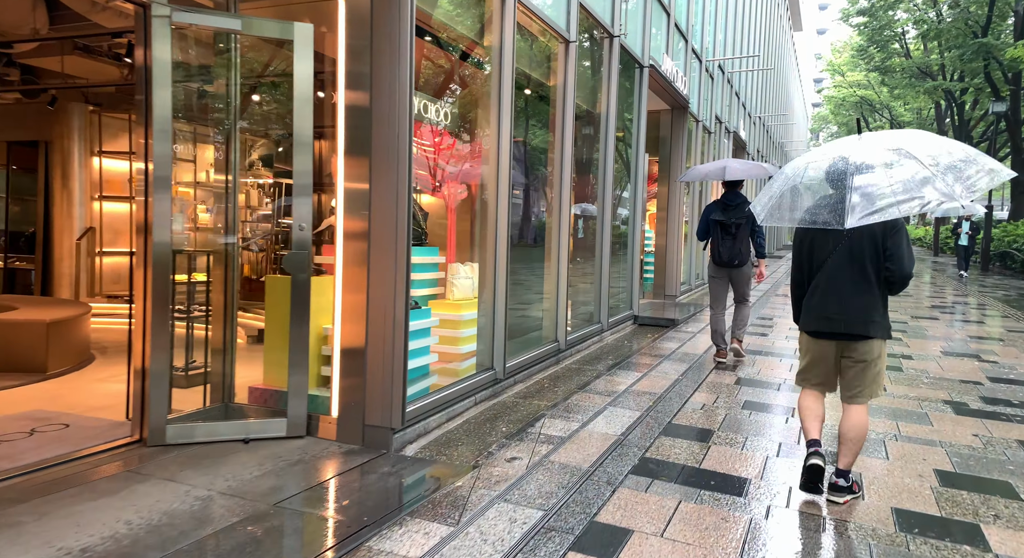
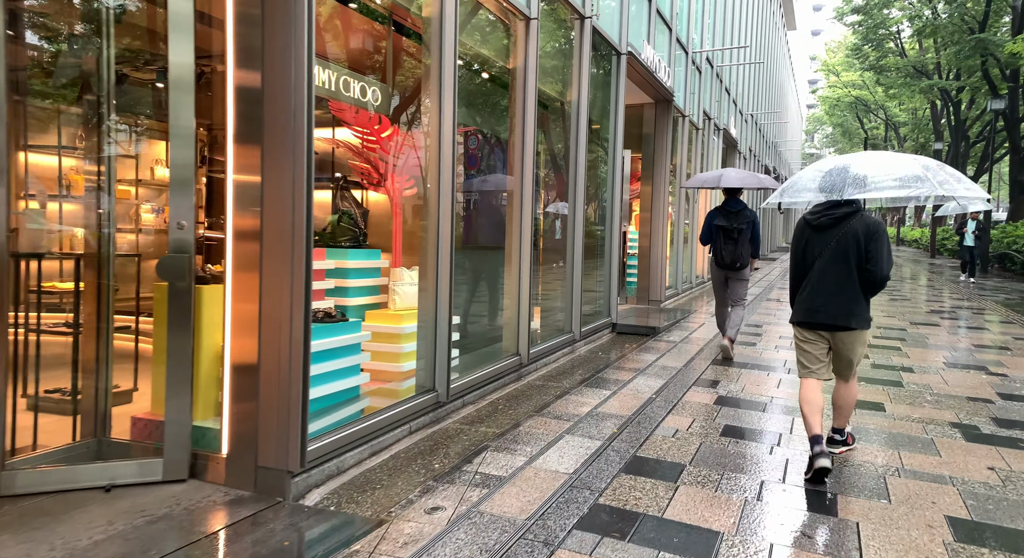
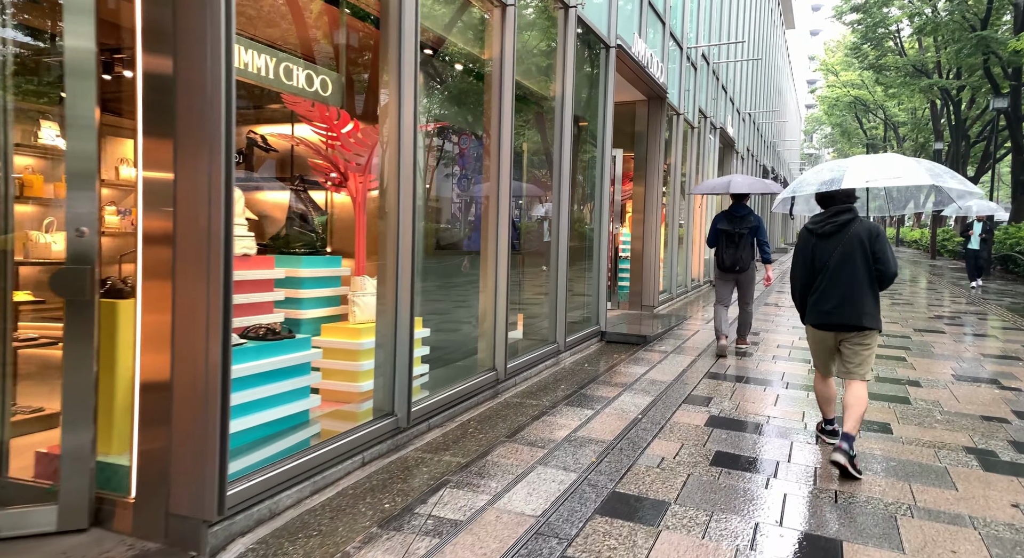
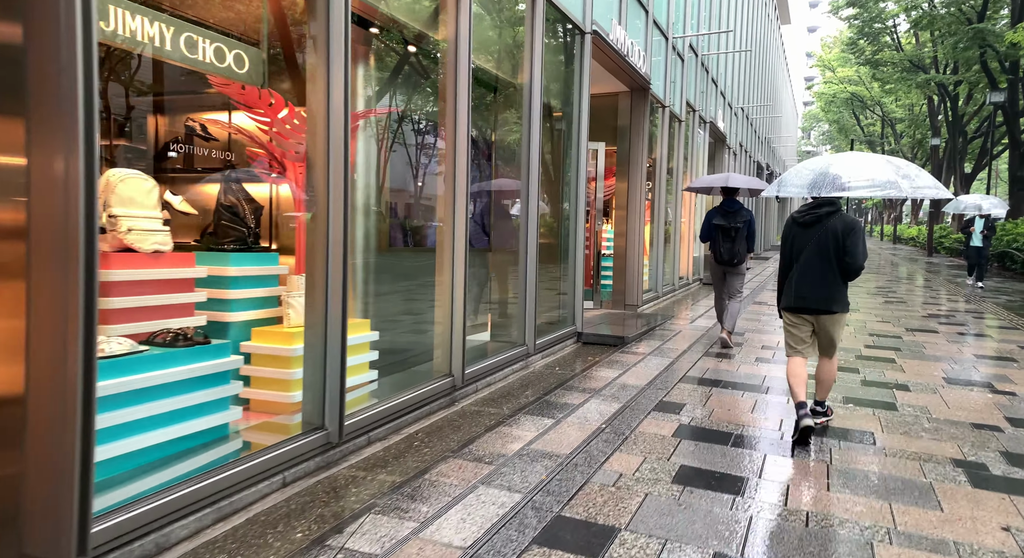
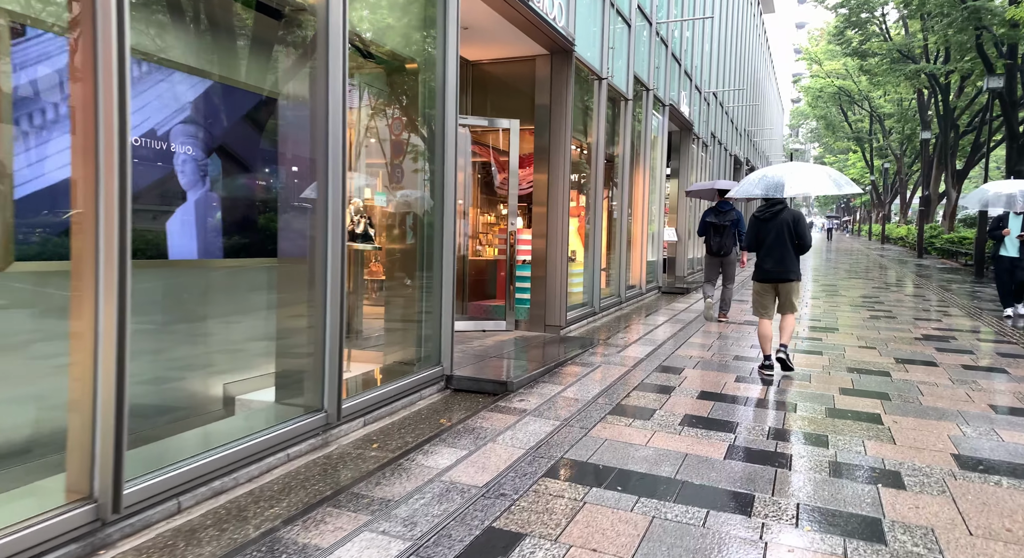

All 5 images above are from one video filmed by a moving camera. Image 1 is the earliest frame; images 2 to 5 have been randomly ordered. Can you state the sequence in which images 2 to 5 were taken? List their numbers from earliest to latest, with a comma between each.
2, 3, 4, 5
